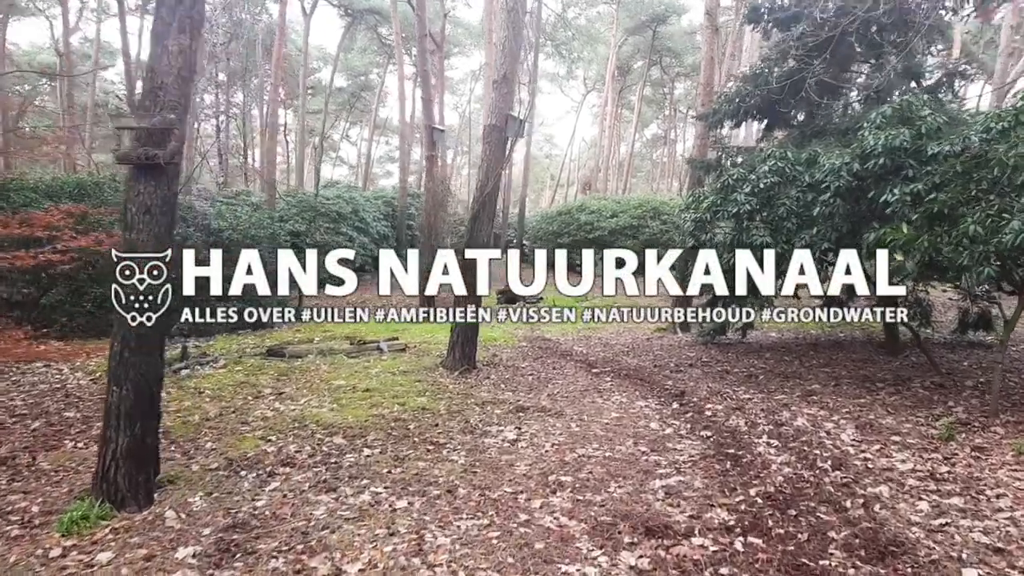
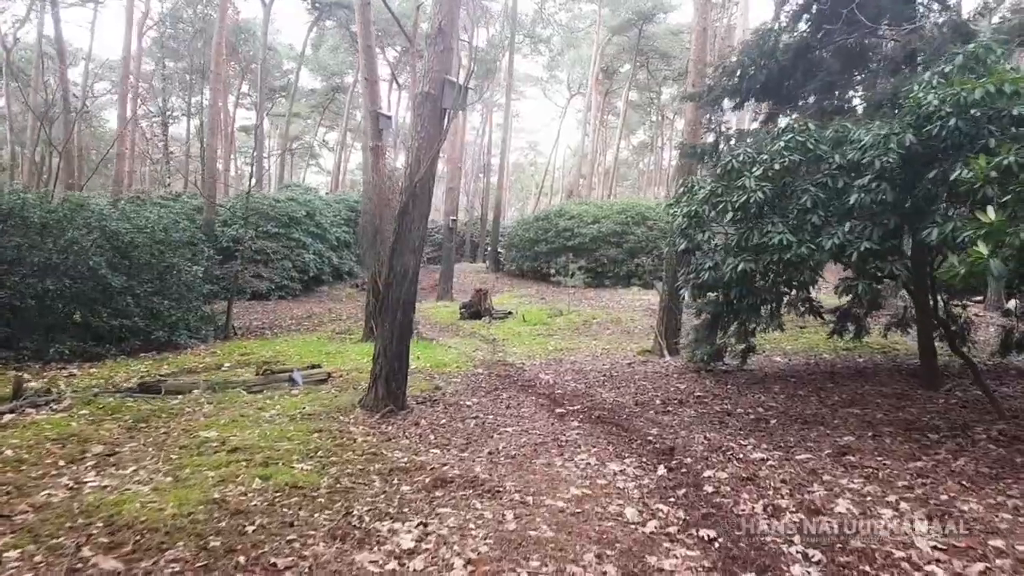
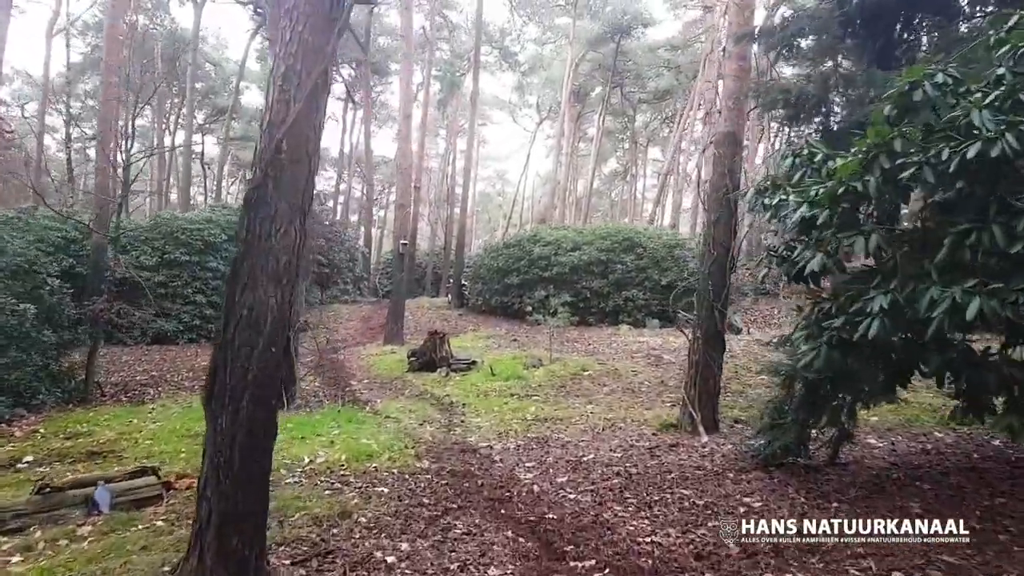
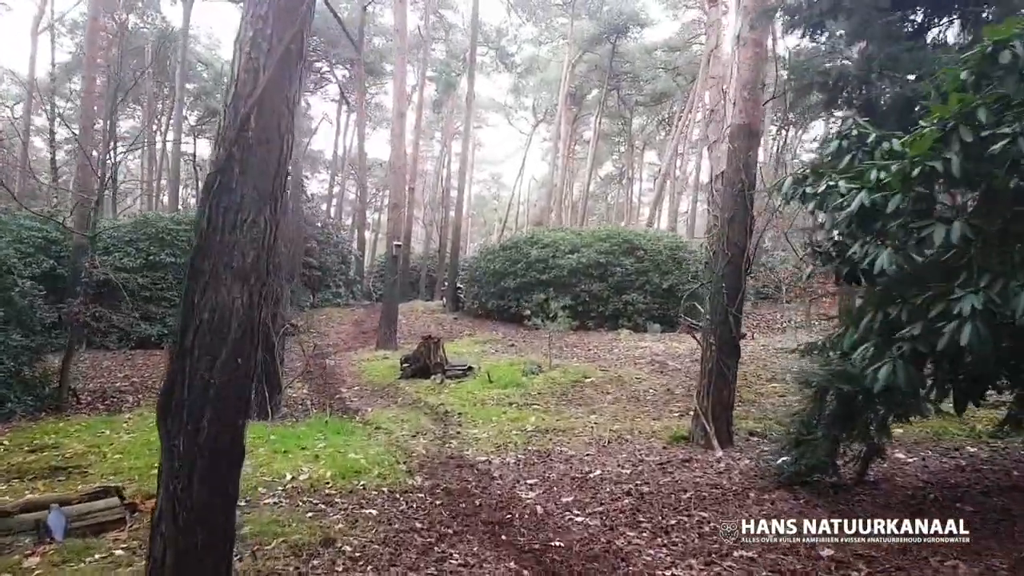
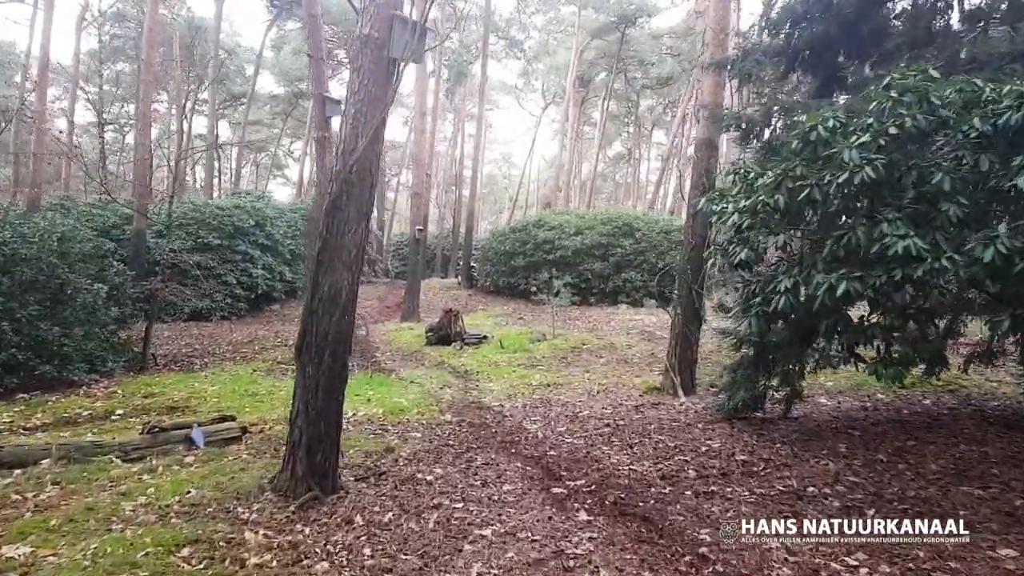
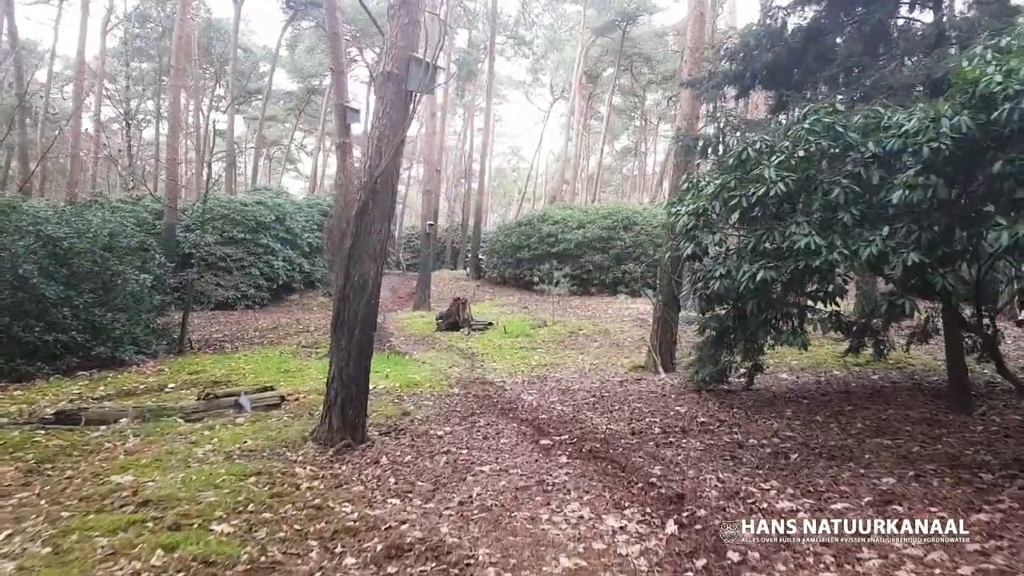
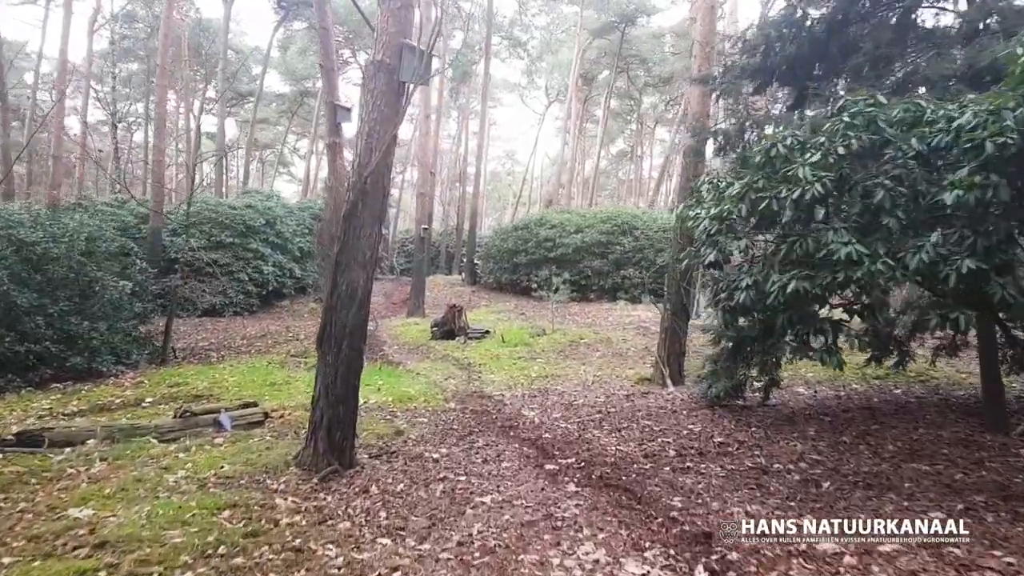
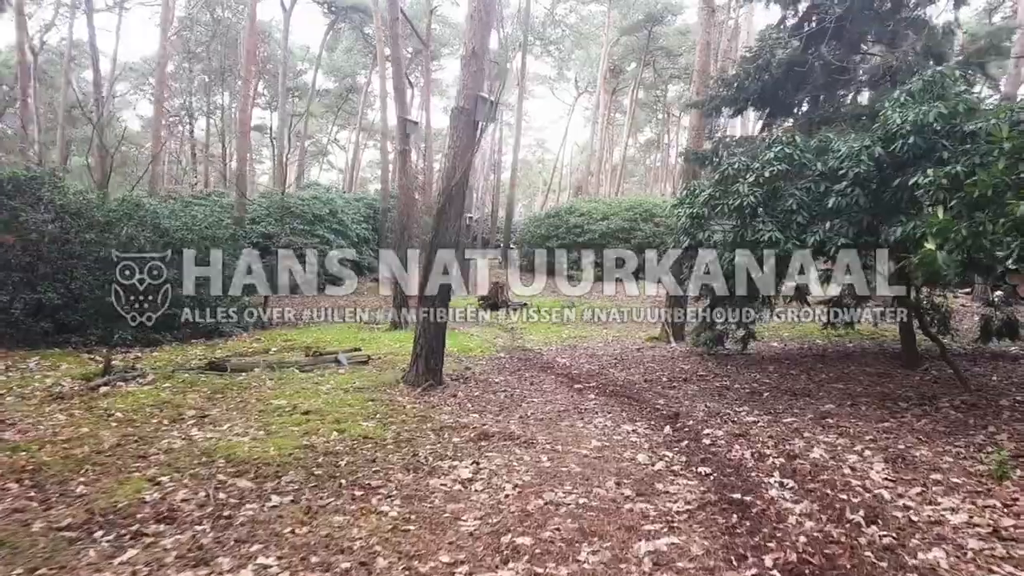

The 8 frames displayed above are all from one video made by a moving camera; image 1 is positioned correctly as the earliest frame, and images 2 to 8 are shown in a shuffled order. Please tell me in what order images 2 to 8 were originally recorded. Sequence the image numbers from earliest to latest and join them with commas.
8, 2, 6, 7, 5, 3, 4
